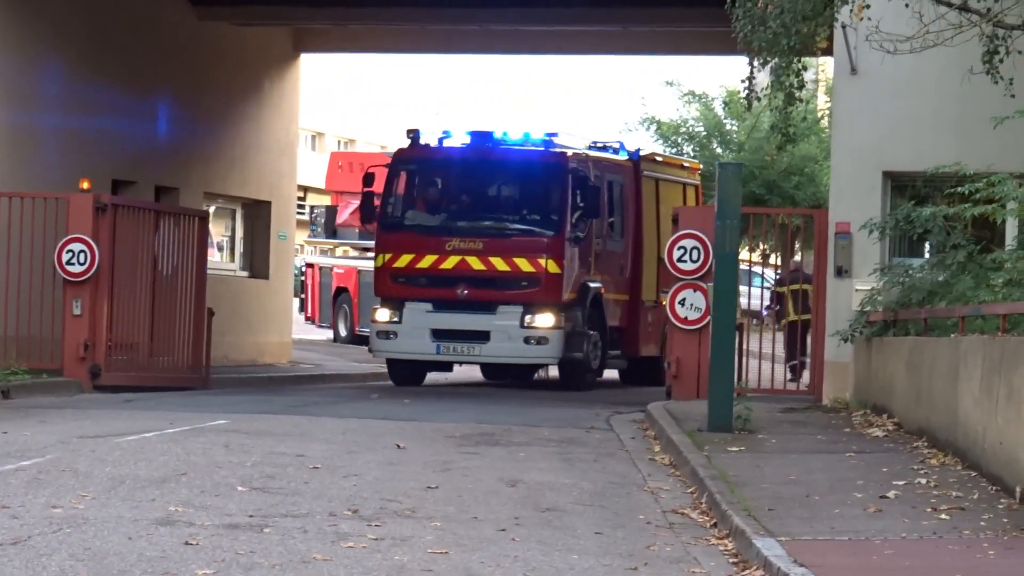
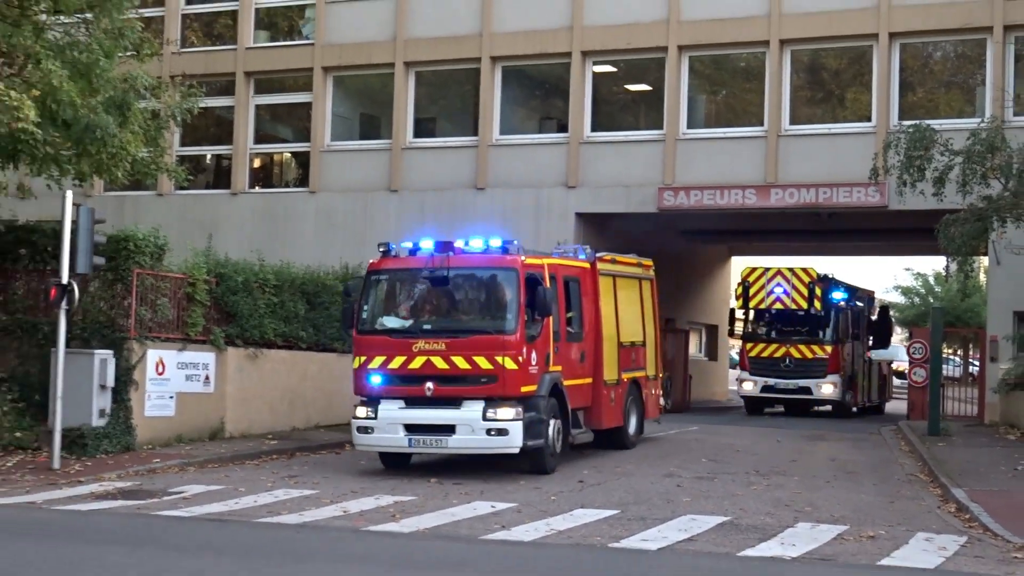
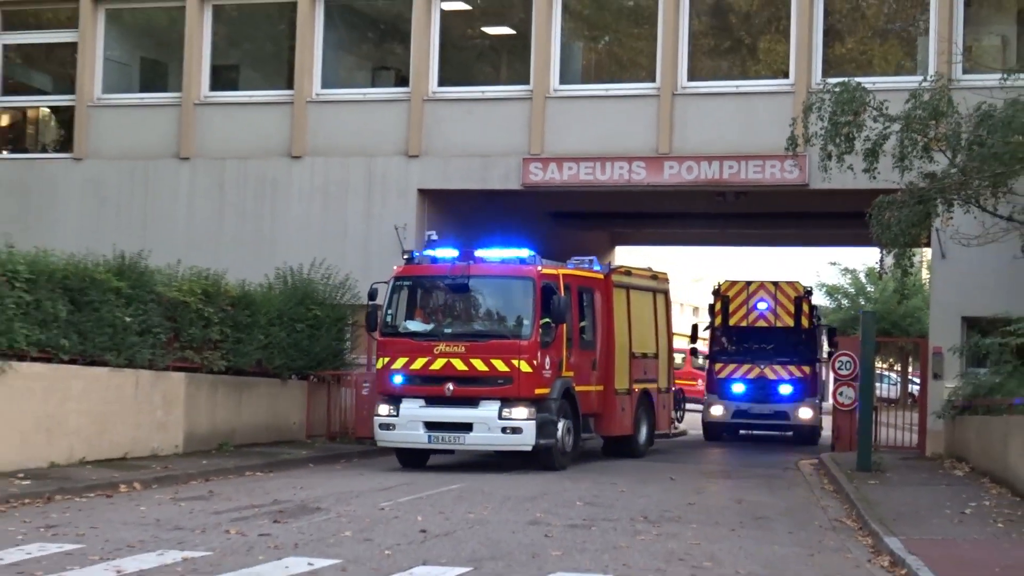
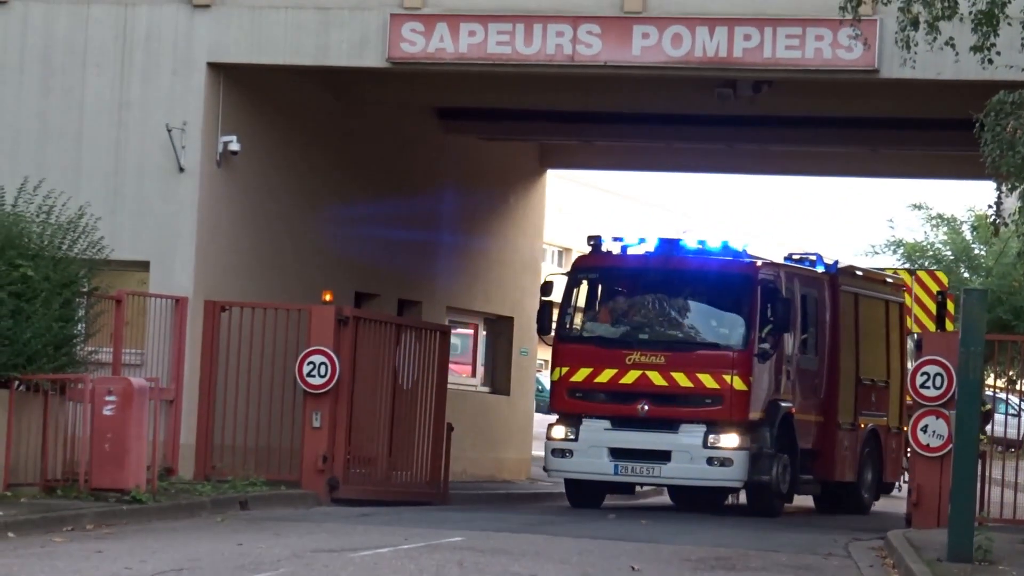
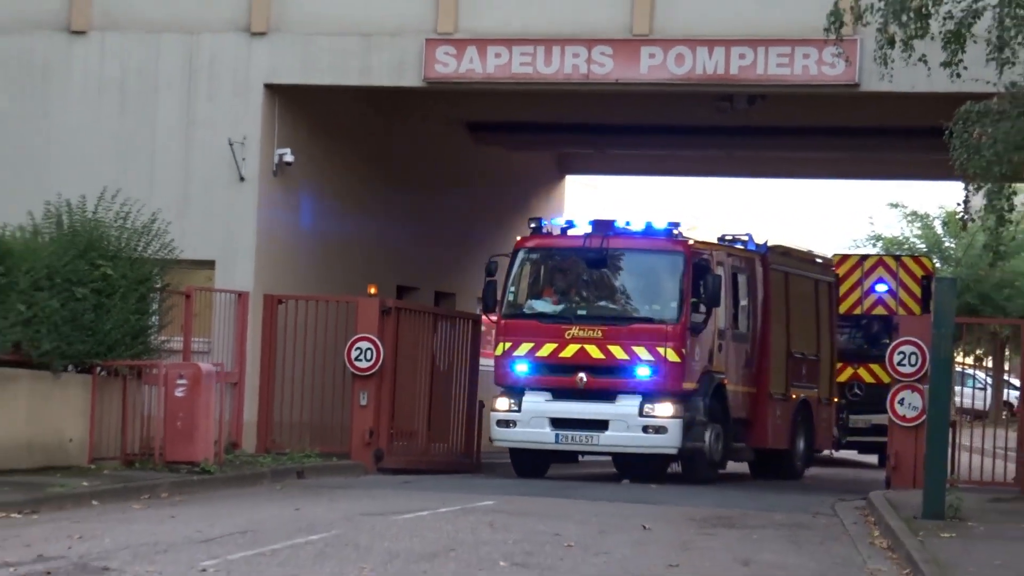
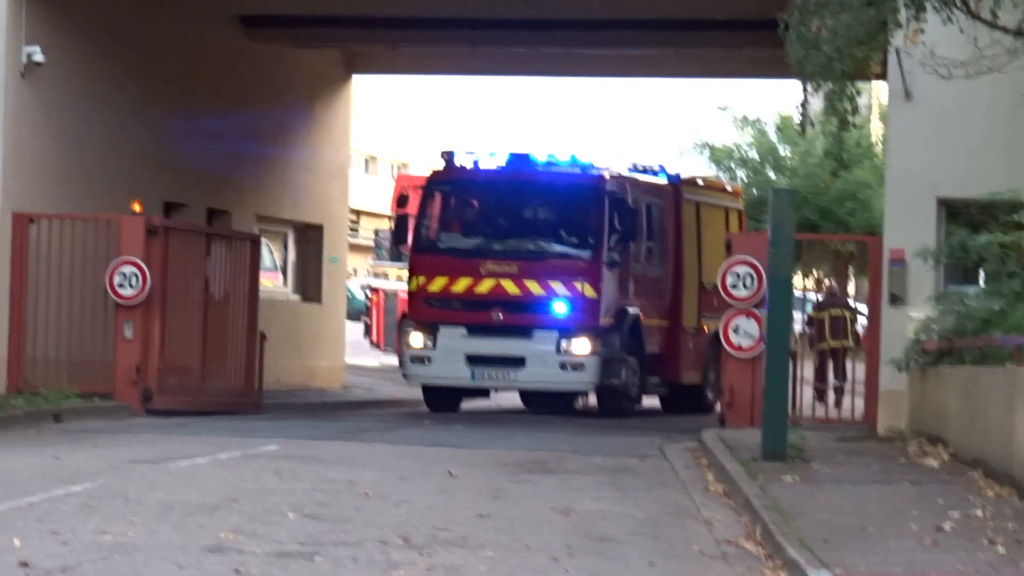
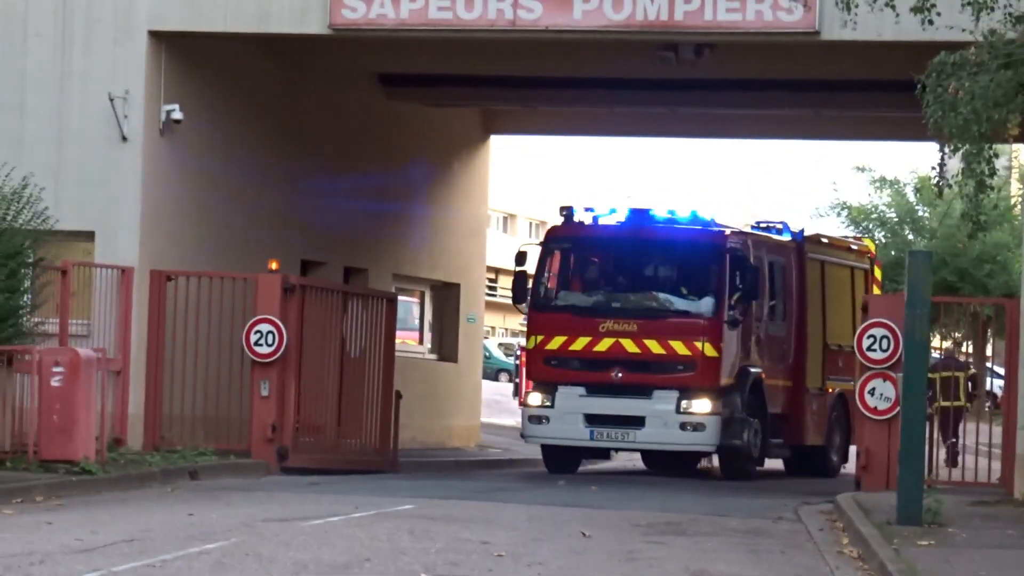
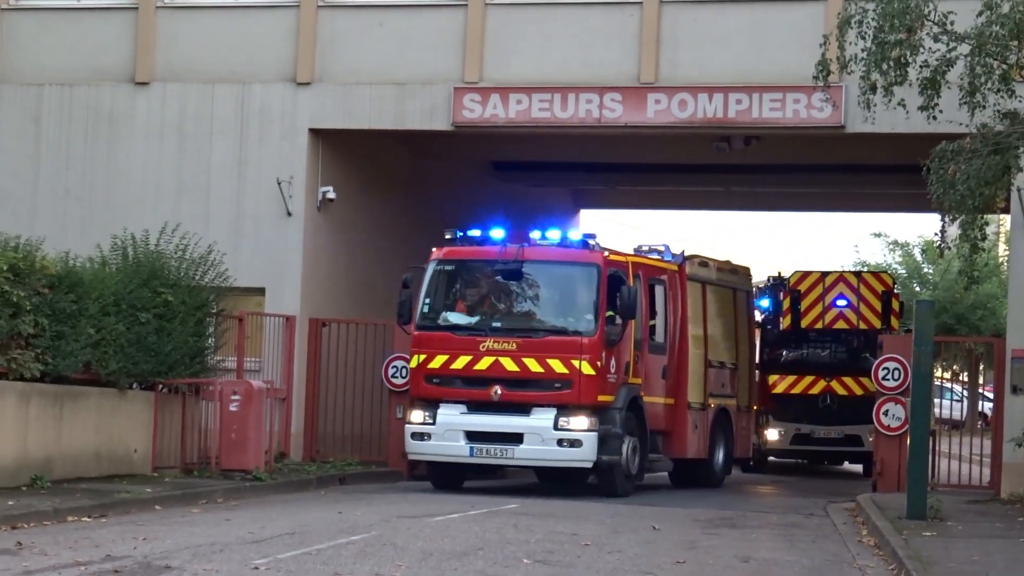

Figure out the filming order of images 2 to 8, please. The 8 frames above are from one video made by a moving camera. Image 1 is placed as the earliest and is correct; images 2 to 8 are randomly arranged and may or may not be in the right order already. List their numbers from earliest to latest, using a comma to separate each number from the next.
6, 7, 4, 5, 8, 3, 2
